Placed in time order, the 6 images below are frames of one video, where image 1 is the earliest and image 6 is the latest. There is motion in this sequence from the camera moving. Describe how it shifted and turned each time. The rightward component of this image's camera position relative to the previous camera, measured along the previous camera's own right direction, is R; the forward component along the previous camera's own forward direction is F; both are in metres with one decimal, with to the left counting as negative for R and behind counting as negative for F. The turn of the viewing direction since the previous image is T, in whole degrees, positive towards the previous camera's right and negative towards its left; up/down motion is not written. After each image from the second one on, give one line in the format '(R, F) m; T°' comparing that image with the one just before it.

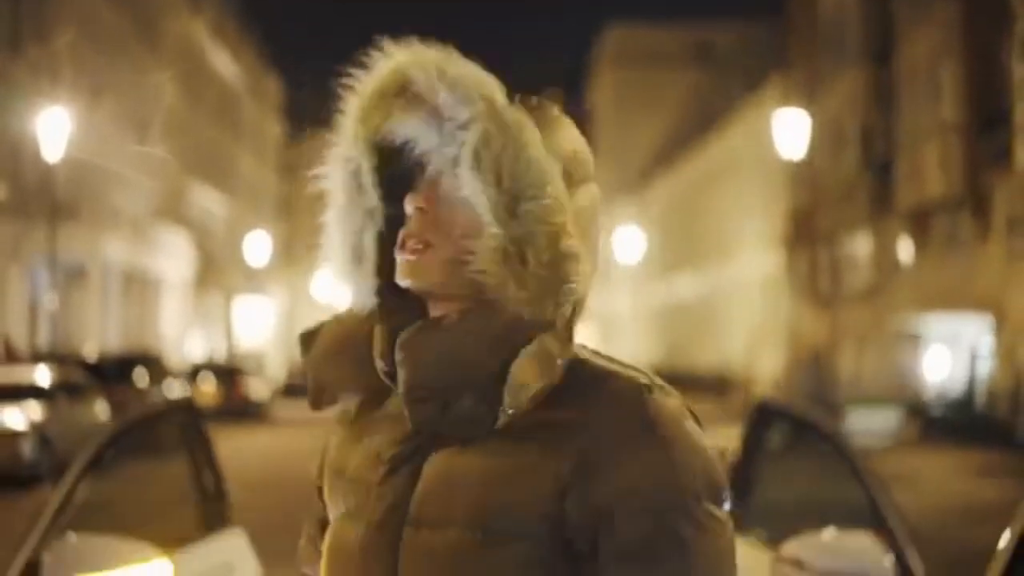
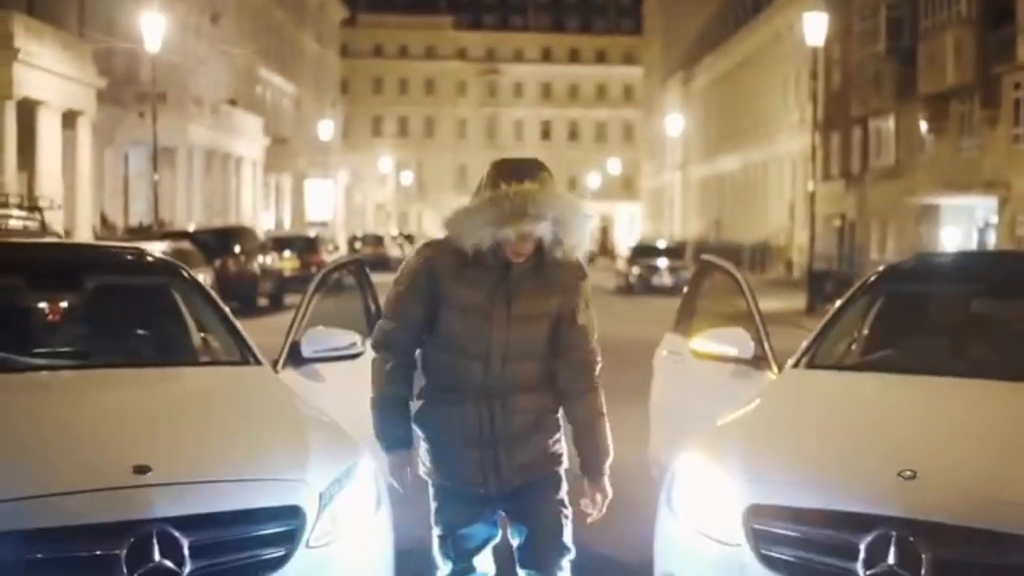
(+0.5, -3.6) m; -3°
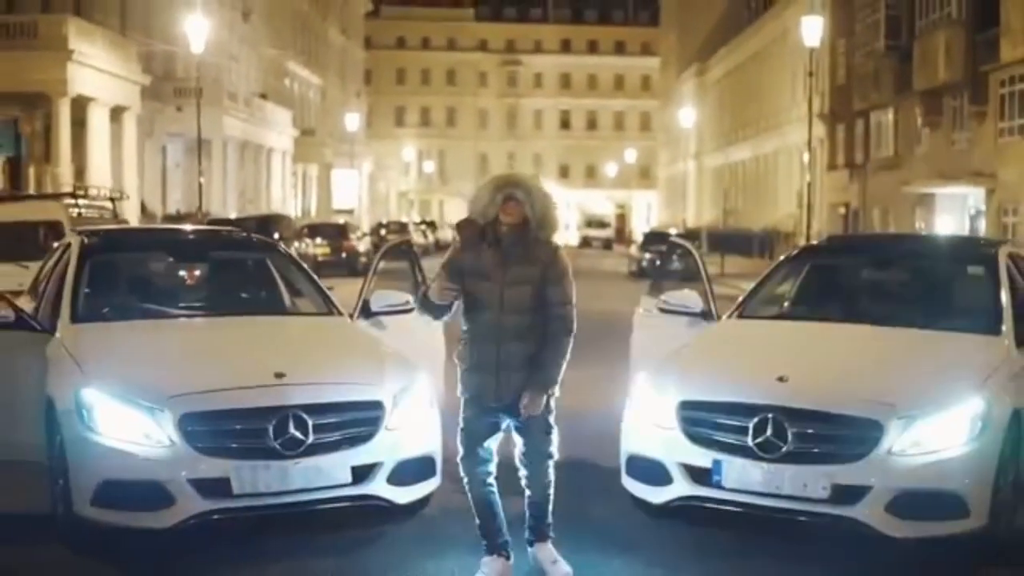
(0.0, -2.5) m; -1°
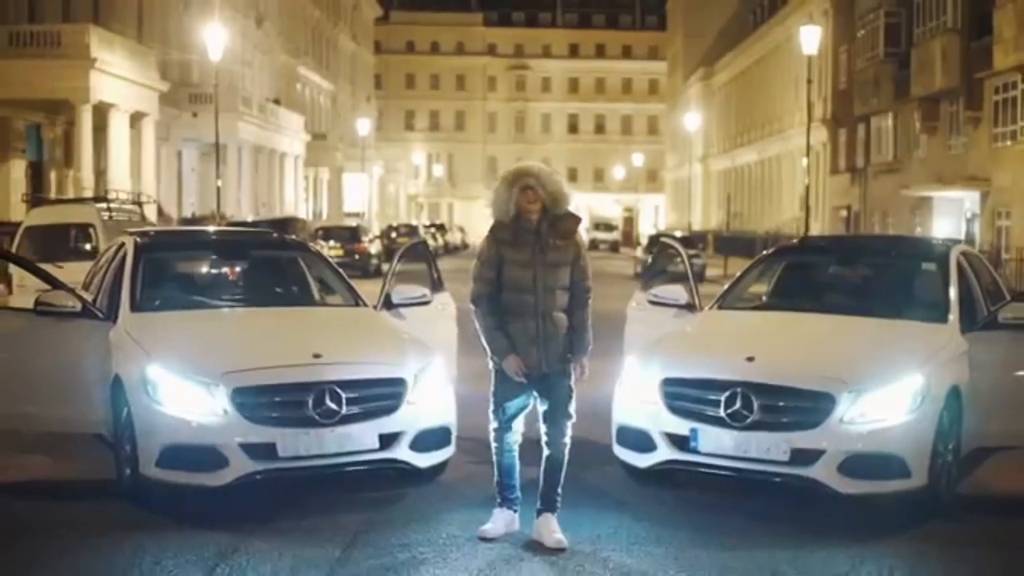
(0.0, -1.2) m; 0°
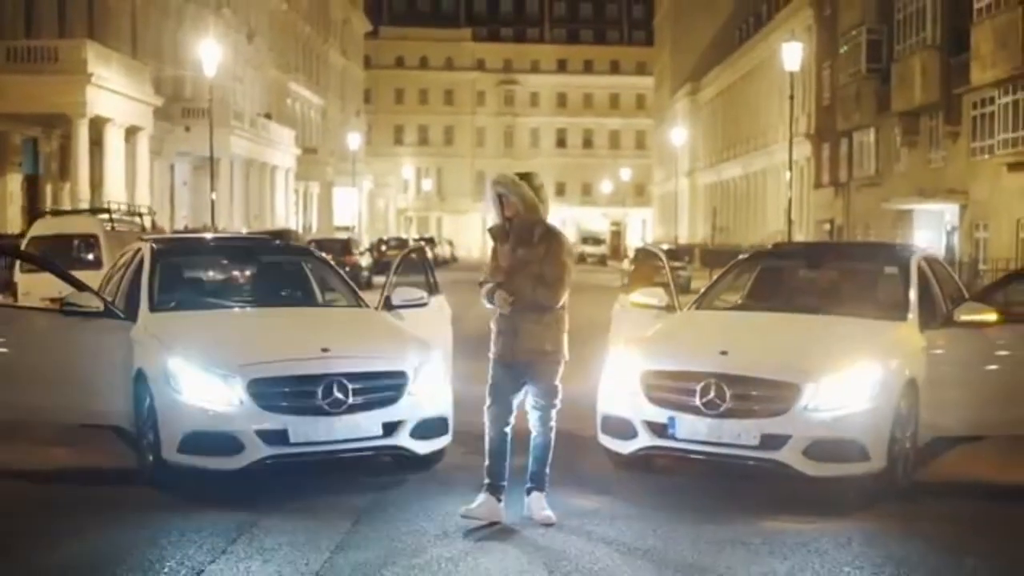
(0.0, -0.7) m; 0°
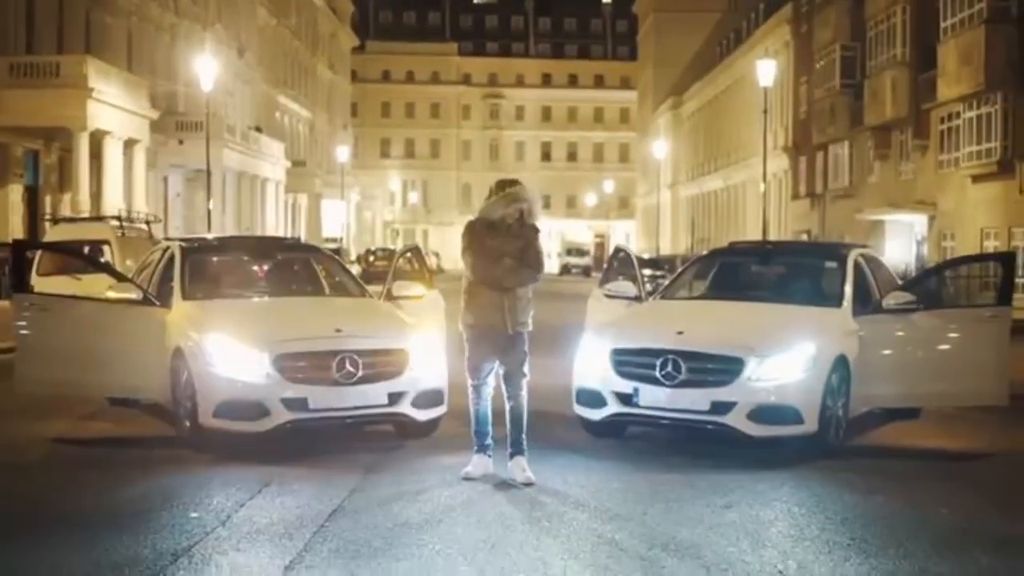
(0.0, -1.5) m; +1°
